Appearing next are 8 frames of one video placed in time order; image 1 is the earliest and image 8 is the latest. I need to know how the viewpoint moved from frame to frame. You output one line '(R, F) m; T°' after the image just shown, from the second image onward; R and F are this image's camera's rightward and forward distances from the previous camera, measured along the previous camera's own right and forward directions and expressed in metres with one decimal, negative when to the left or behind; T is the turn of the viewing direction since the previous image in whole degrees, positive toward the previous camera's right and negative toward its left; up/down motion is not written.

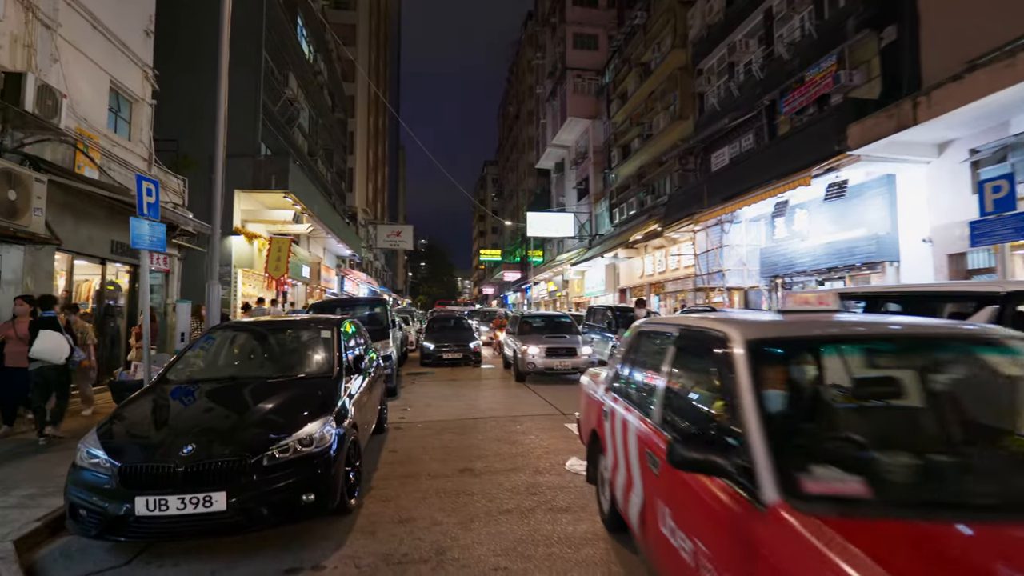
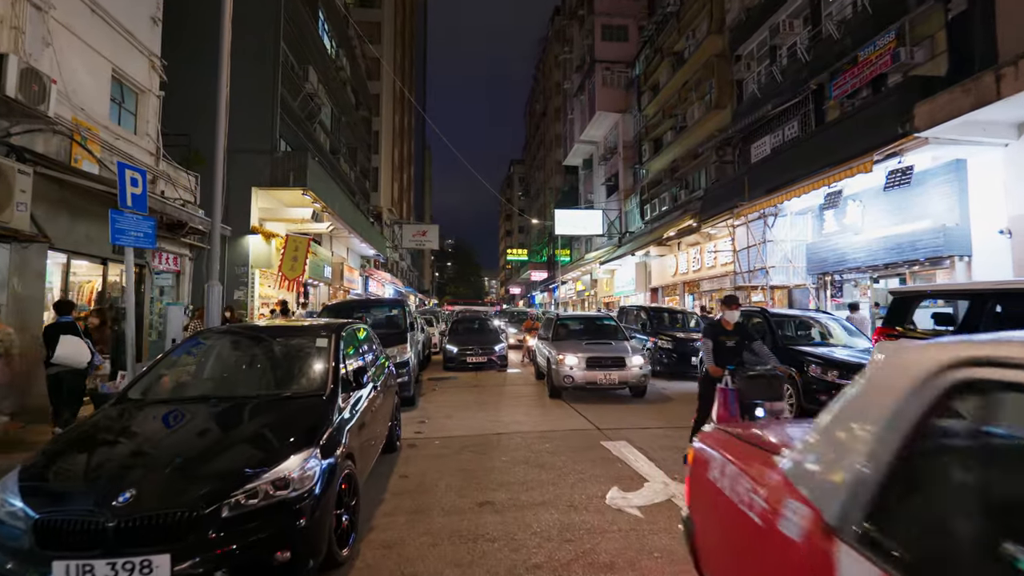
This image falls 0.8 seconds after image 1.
(0.0, +0.8) m; -3°
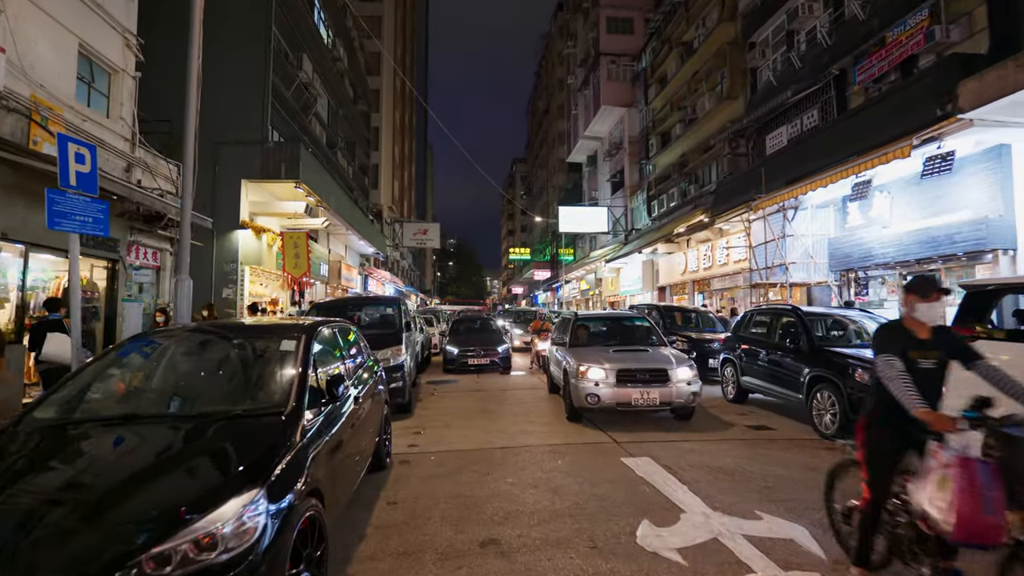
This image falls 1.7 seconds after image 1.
(0.0, +0.8) m; 0°
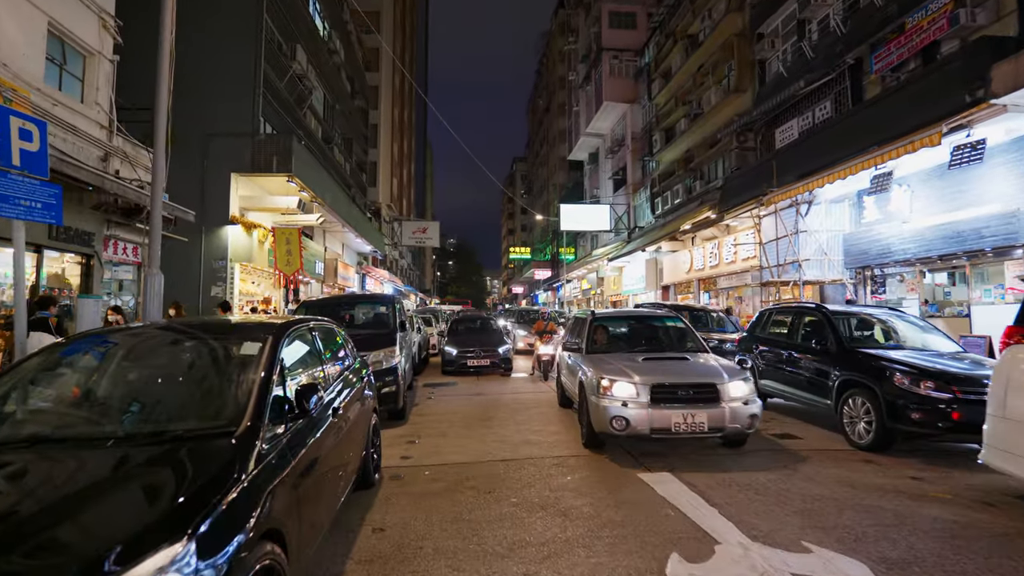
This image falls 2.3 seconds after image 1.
(0.0, +0.6) m; 0°
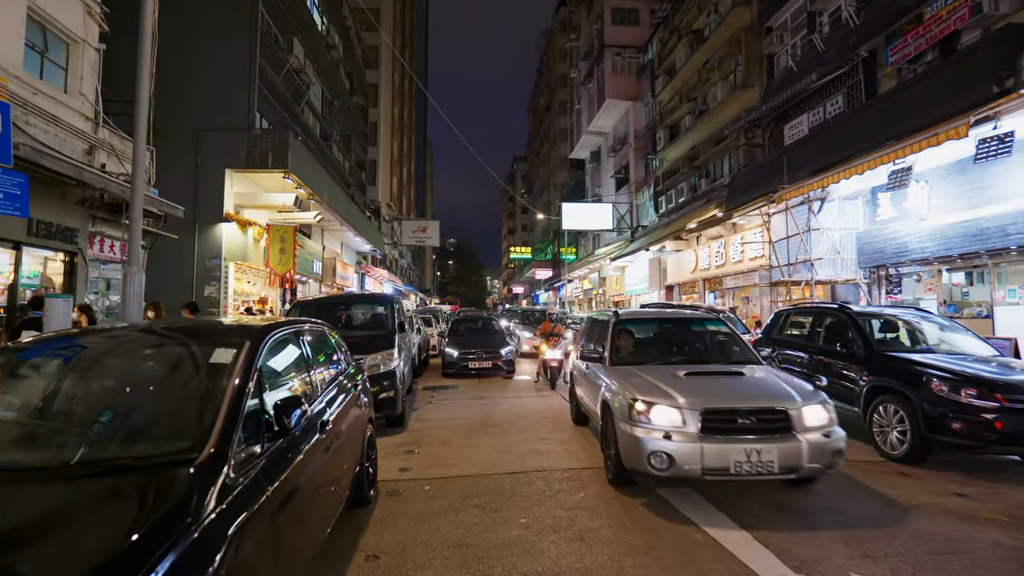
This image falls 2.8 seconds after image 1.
(-0.1, +0.4) m; 0°
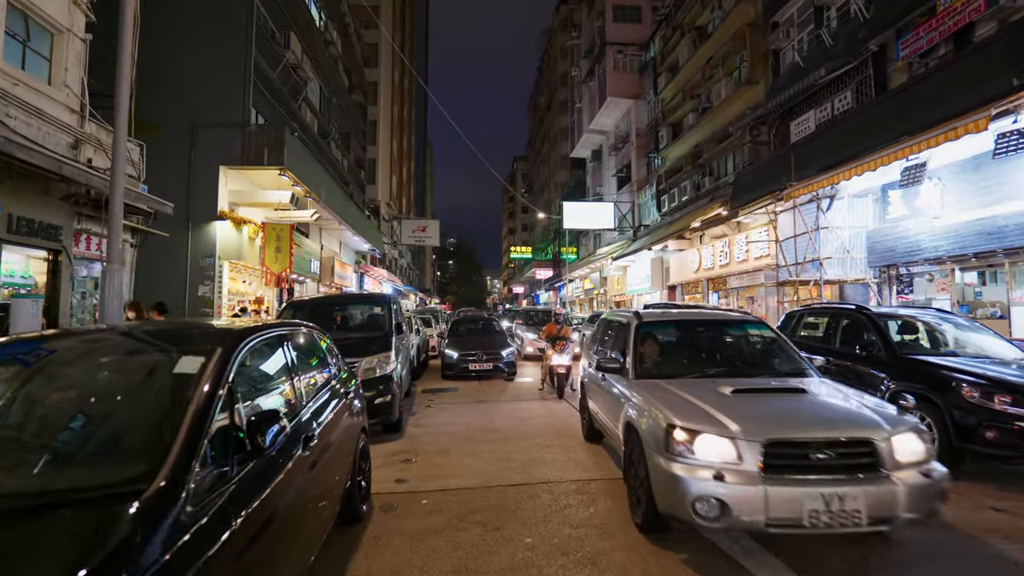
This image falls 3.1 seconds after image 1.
(0.0, +0.3) m; 0°
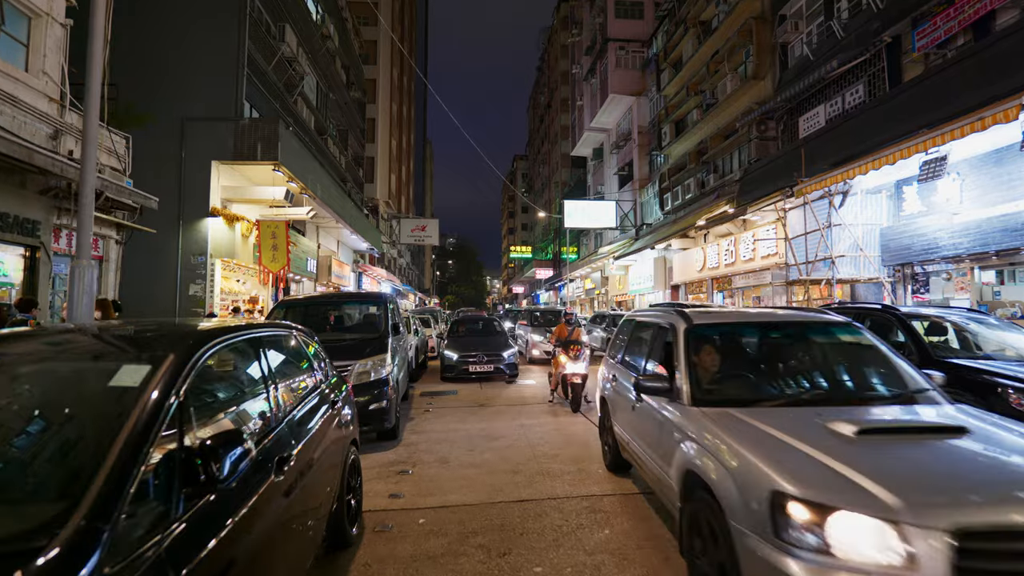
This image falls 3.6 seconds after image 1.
(0.0, +0.4) m; 0°
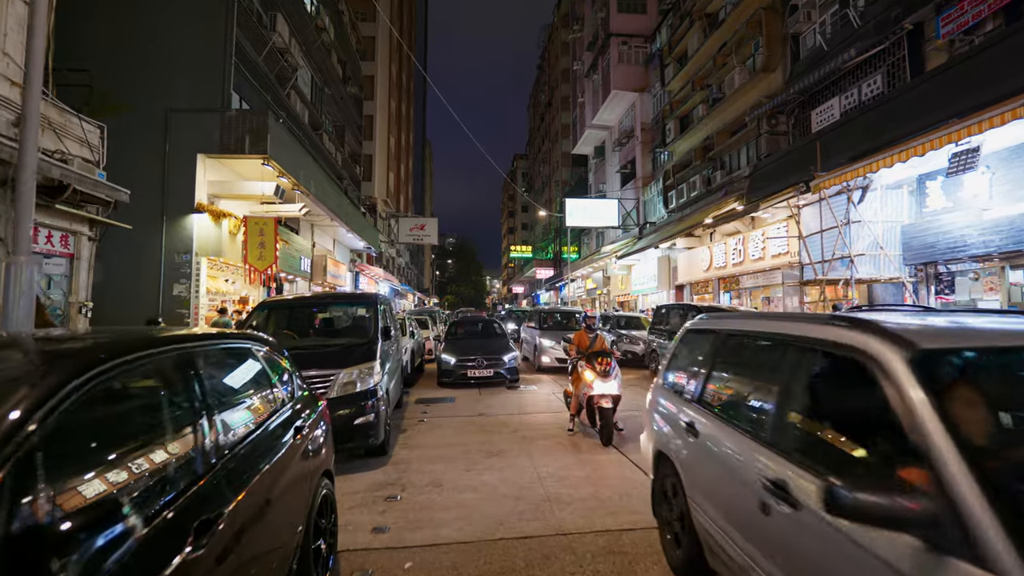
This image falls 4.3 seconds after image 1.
(0.0, +0.6) m; 0°
